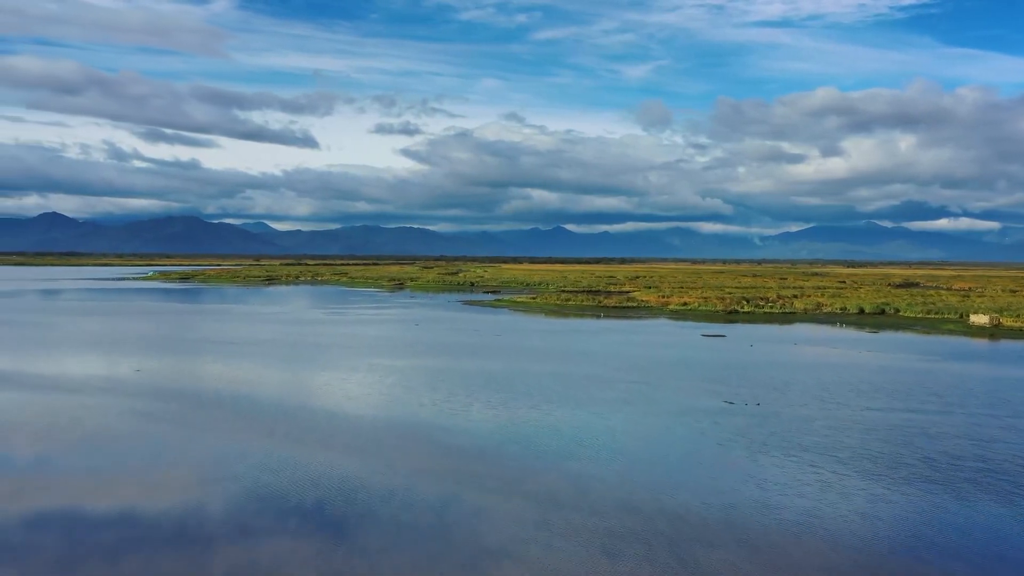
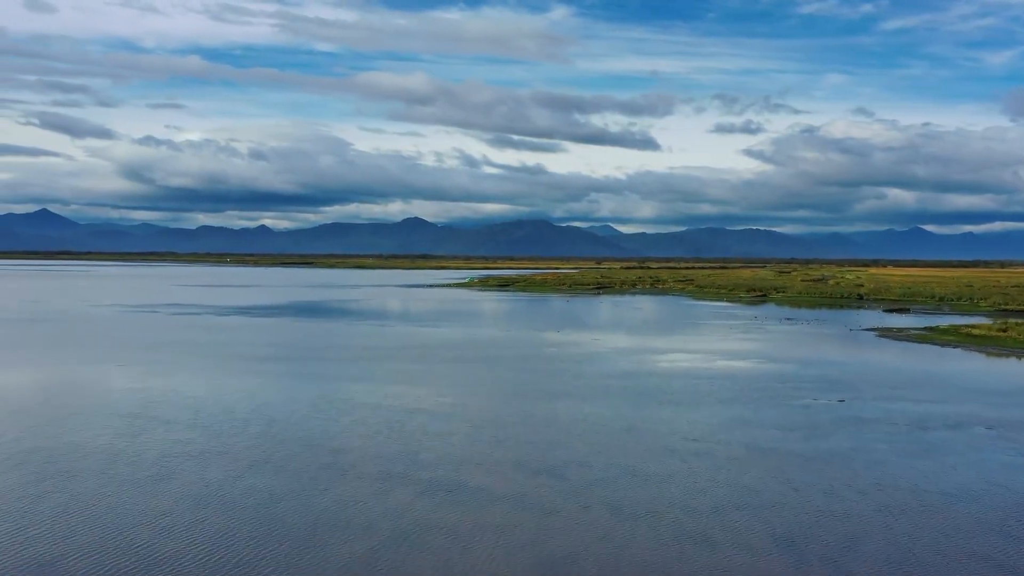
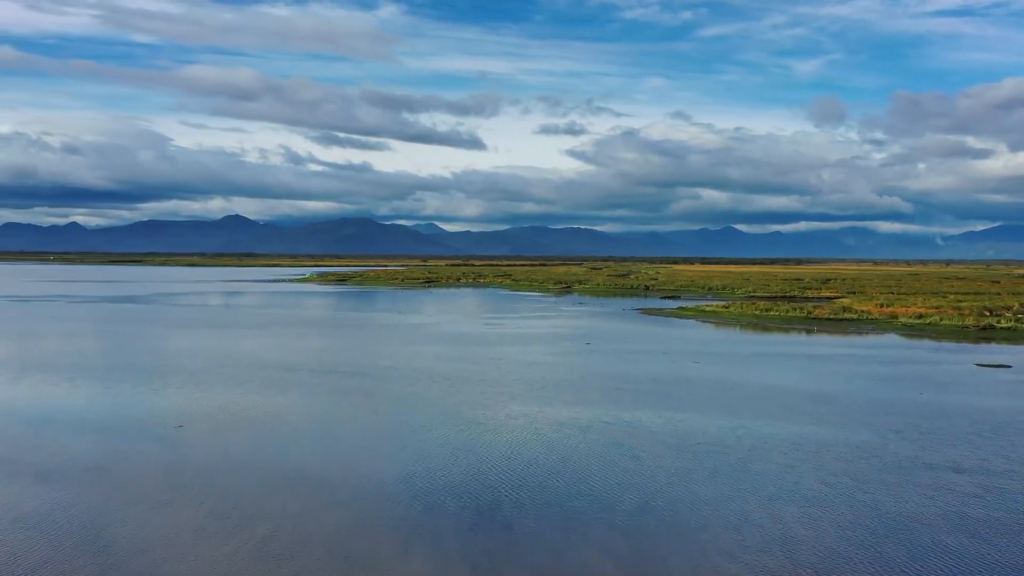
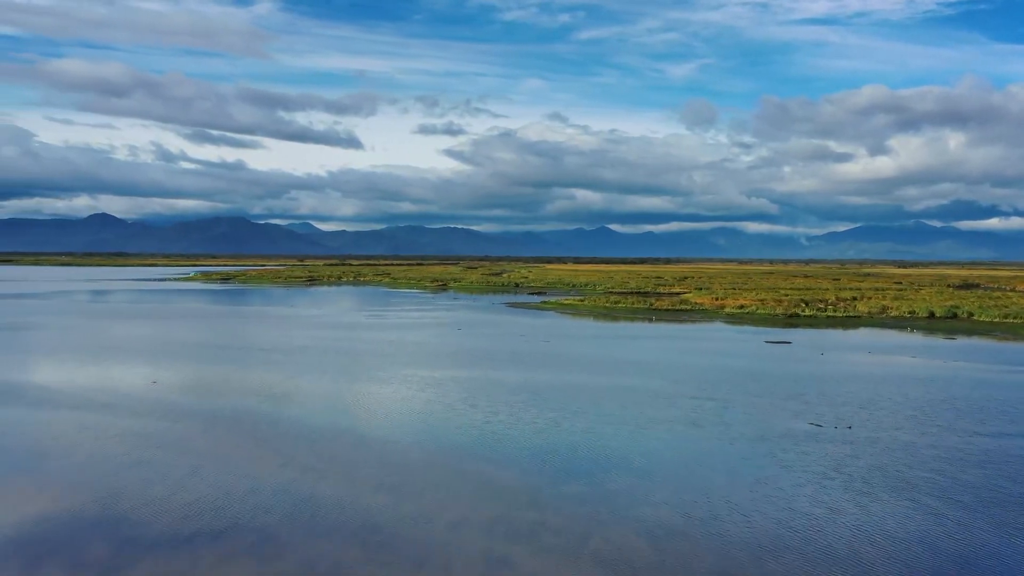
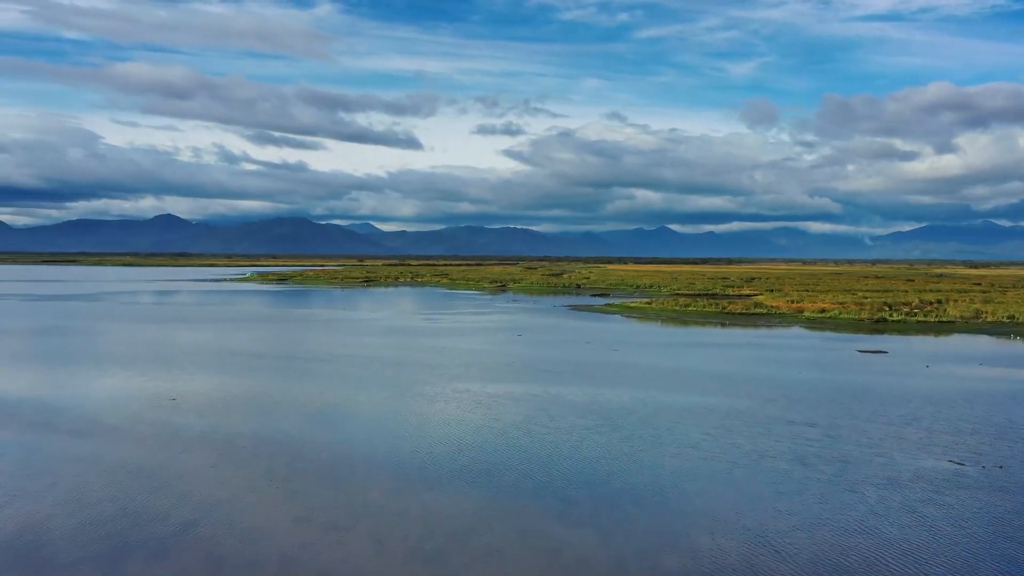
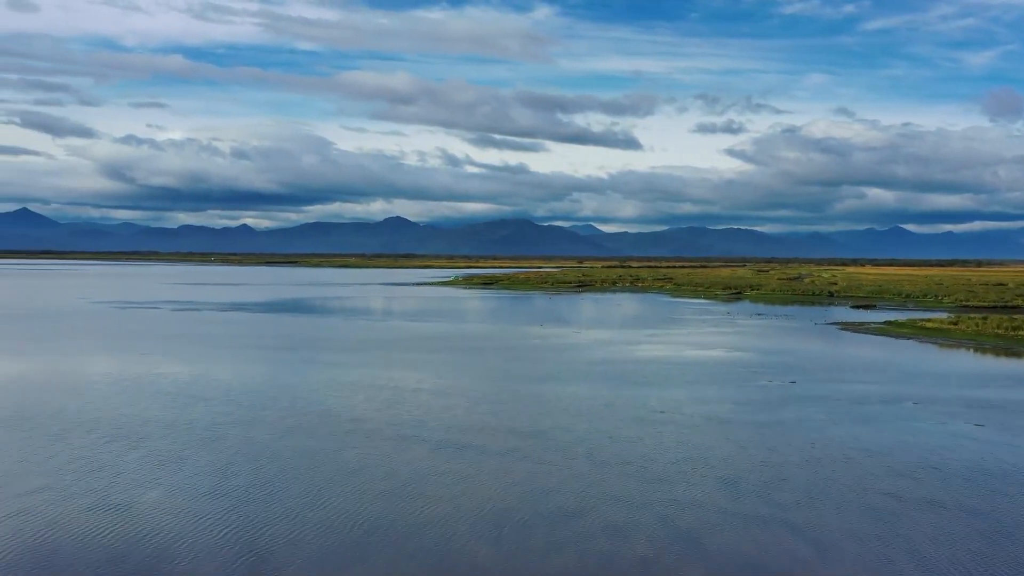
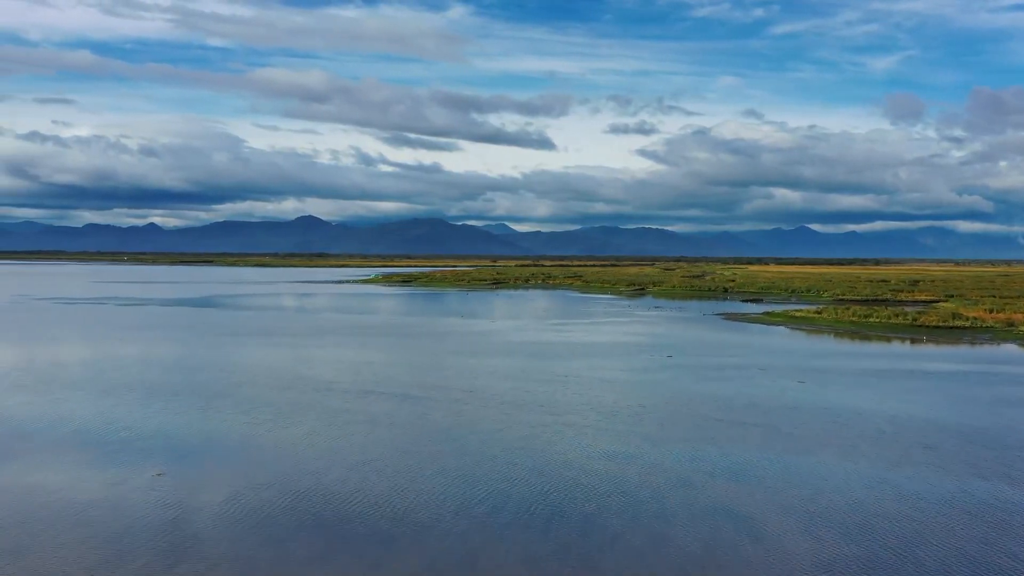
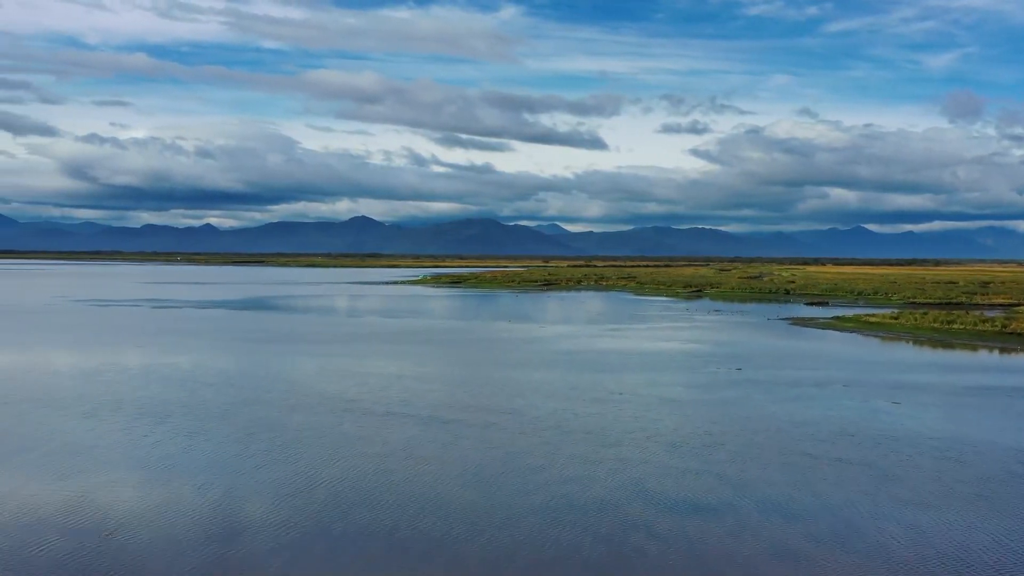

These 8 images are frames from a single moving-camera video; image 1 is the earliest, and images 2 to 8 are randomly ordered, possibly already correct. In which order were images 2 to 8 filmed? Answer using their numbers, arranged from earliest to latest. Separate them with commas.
4, 5, 3, 7, 8, 6, 2
